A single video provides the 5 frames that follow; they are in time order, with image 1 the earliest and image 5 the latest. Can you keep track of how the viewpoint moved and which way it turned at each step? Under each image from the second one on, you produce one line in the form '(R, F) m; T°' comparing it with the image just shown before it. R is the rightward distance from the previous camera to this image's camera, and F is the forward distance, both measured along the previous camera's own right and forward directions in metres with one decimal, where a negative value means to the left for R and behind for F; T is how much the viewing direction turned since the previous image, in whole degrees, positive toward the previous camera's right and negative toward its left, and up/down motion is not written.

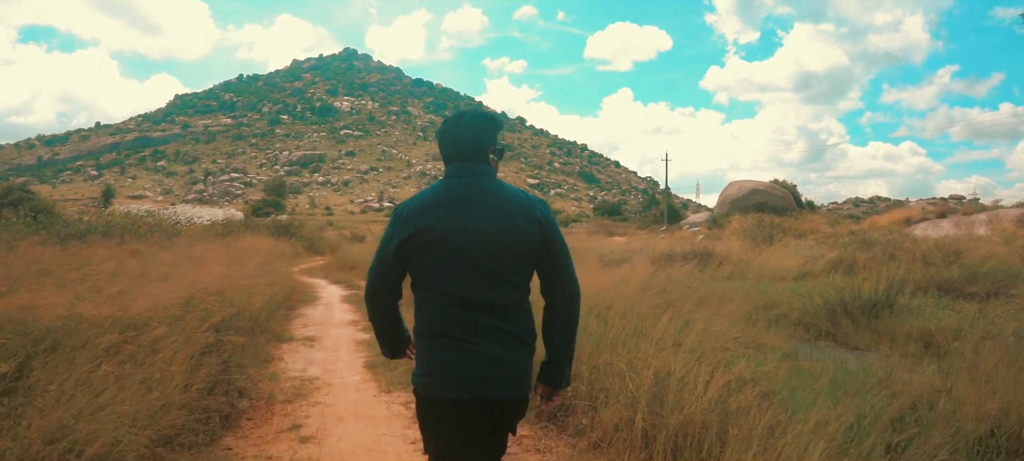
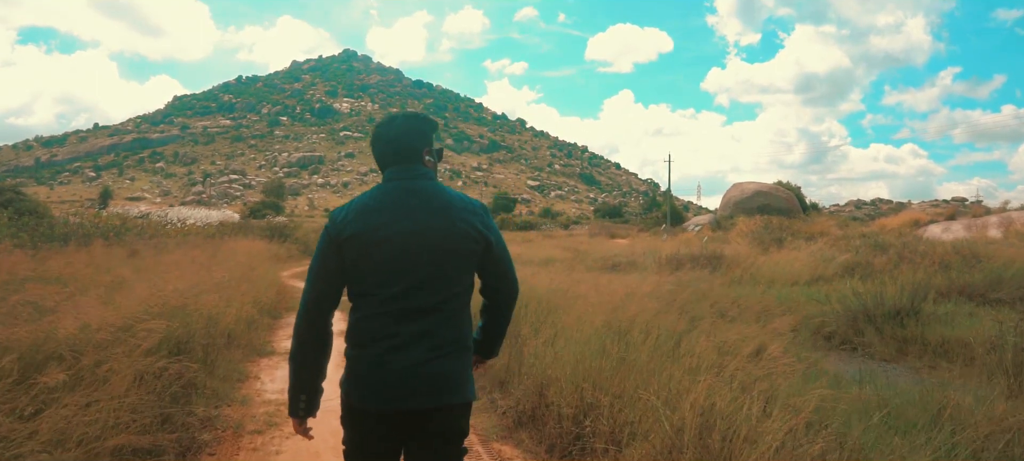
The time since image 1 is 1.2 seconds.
(0.0, +0.6) m; 0°
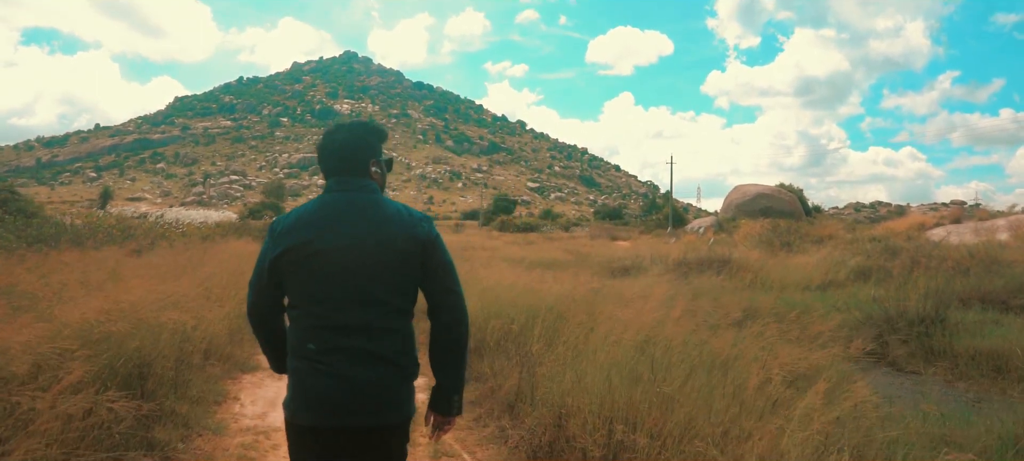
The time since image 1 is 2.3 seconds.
(-0.1, +0.4) m; 0°
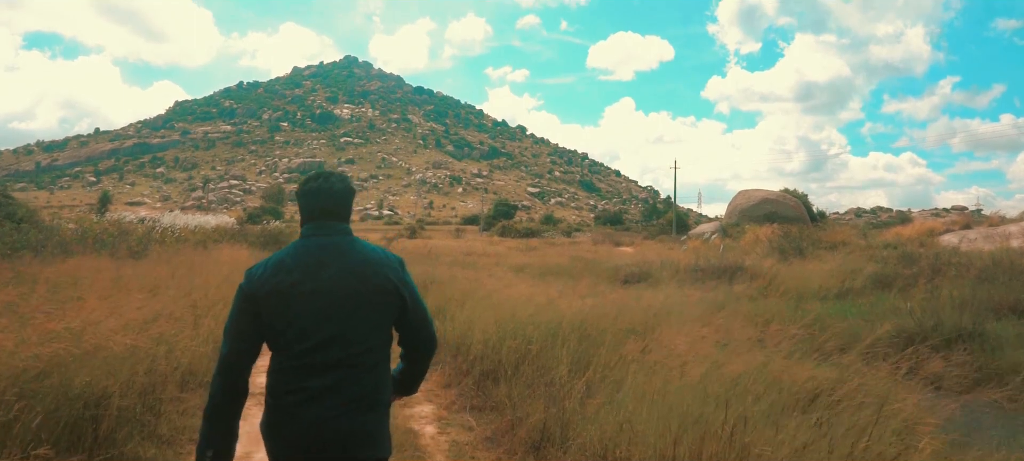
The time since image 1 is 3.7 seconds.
(-0.1, +0.6) m; 0°
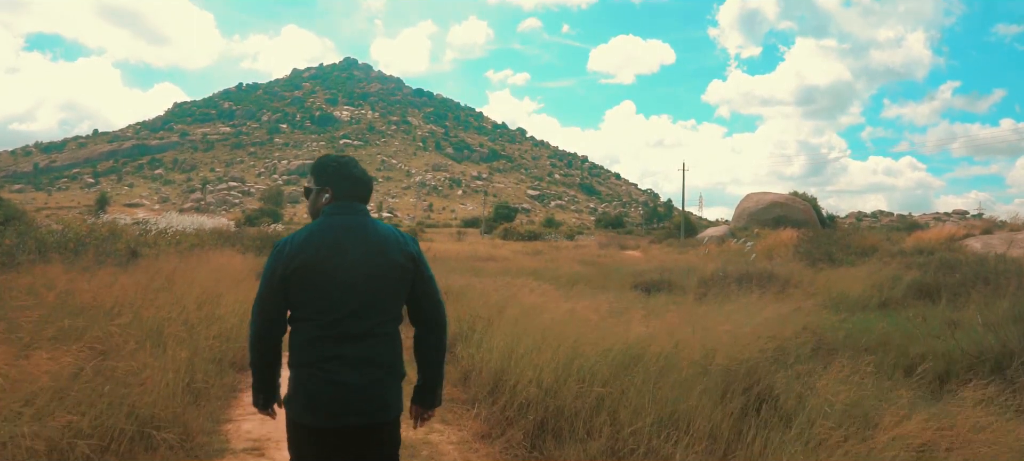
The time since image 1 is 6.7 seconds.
(-0.4, +1.1) m; 0°
